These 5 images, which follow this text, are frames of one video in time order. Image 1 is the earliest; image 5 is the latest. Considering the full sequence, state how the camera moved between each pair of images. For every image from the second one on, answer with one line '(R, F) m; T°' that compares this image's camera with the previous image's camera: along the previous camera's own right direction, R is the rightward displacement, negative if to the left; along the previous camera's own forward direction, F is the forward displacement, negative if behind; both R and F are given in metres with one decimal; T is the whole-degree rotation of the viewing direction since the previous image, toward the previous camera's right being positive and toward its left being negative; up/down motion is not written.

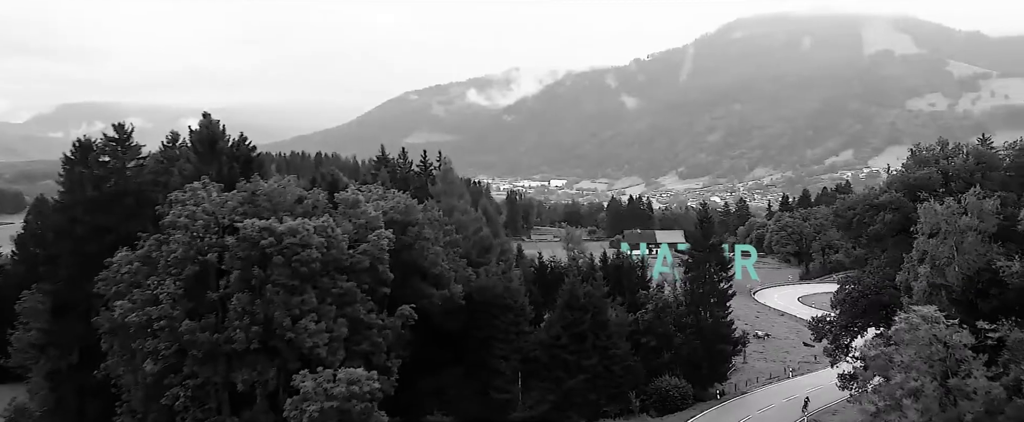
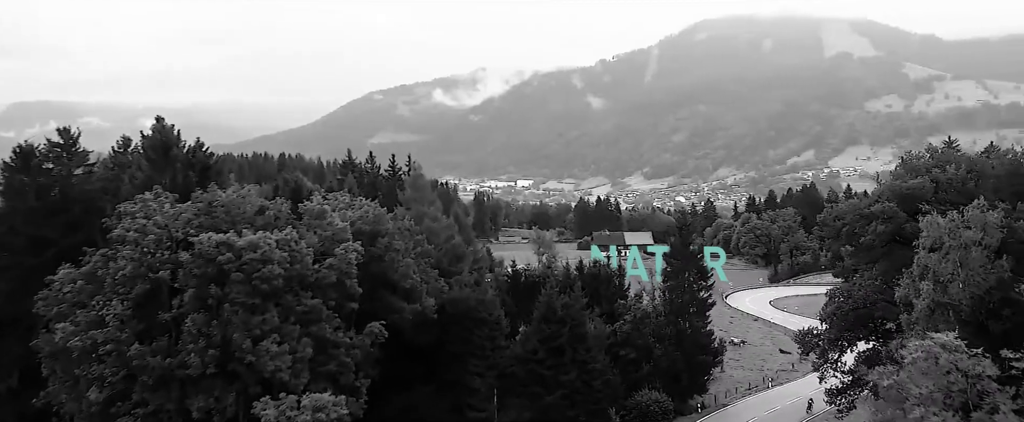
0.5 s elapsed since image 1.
(-0.5, +2.9) m; +2°
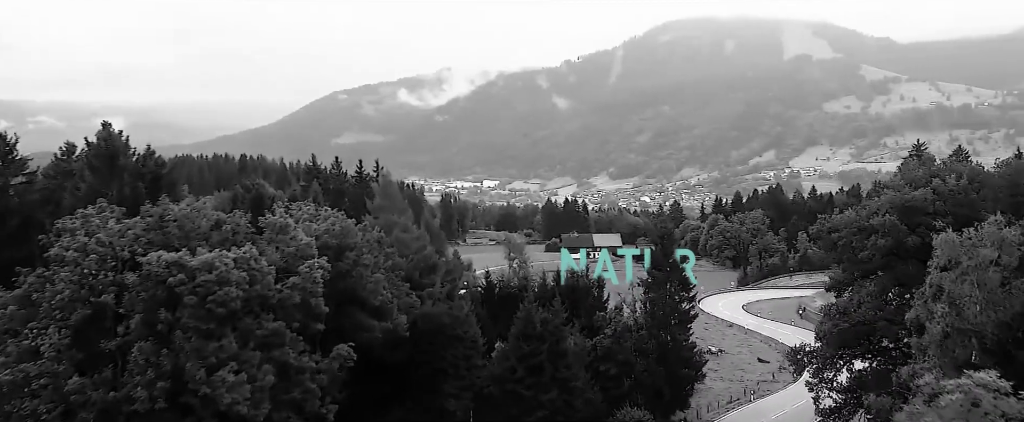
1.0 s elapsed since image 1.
(-0.6, +3.4) m; +2°
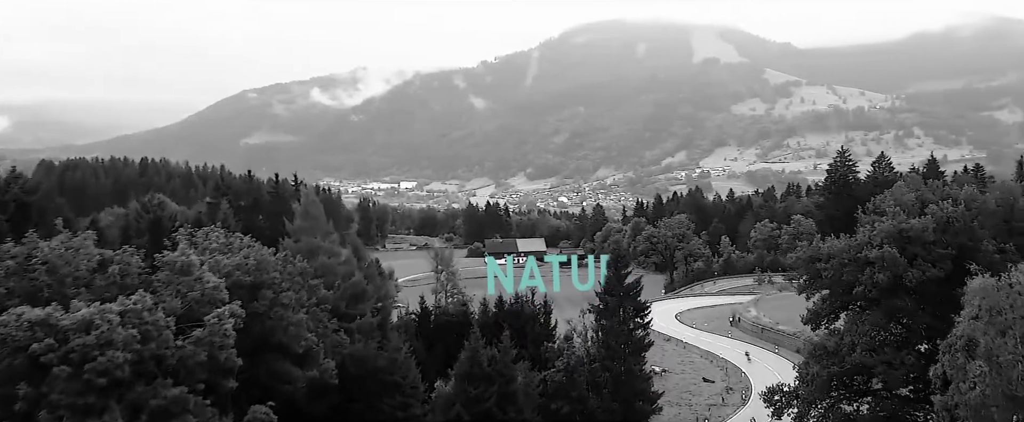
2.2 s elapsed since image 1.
(-1.3, +6.9) m; +5°
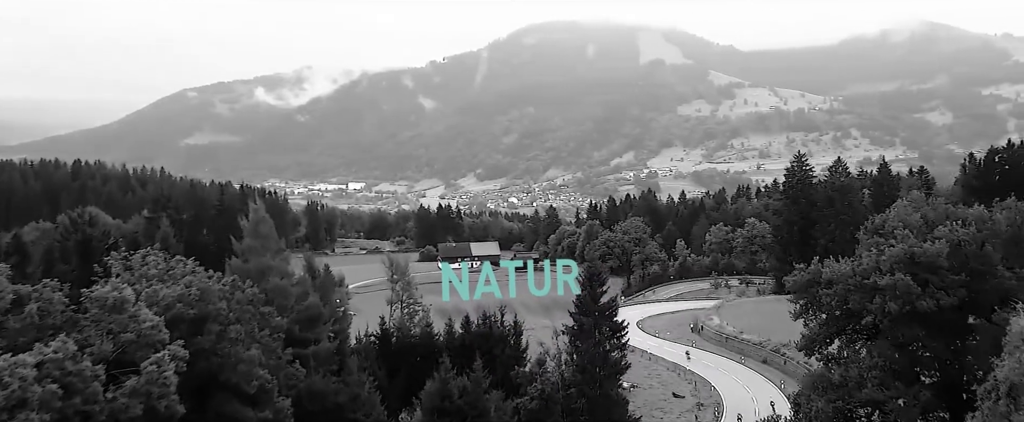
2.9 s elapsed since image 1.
(-1.1, +4.3) m; +3°
